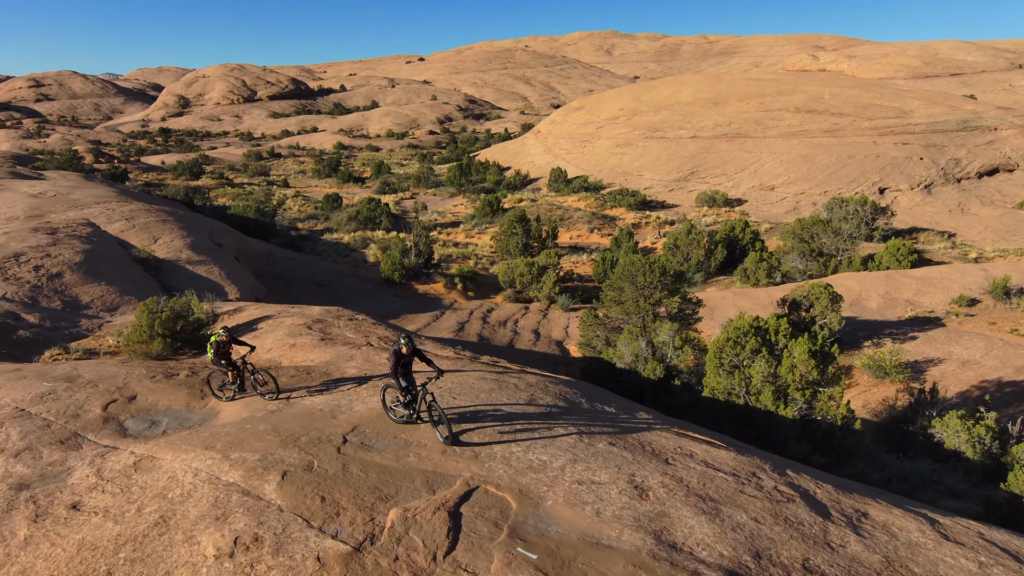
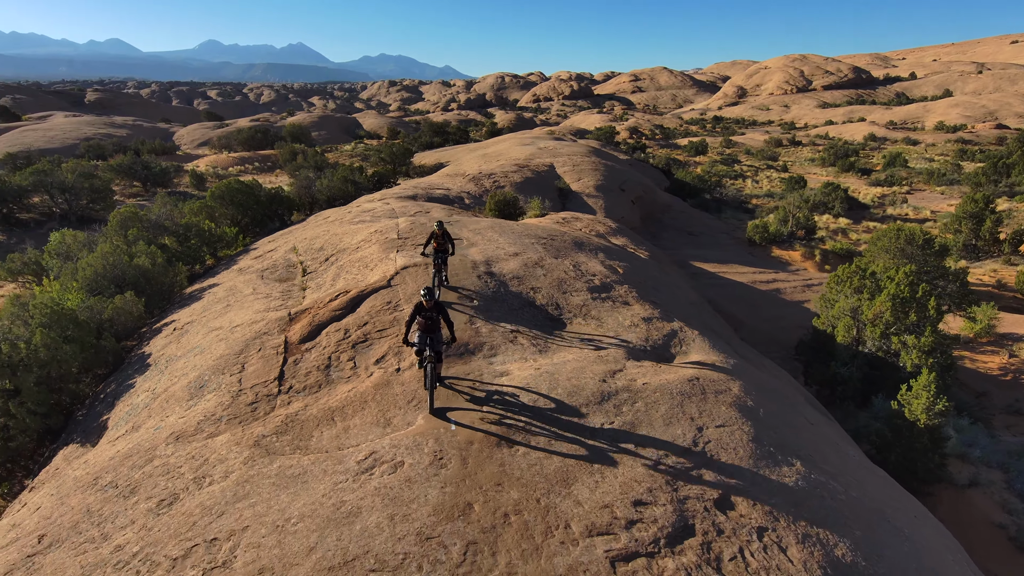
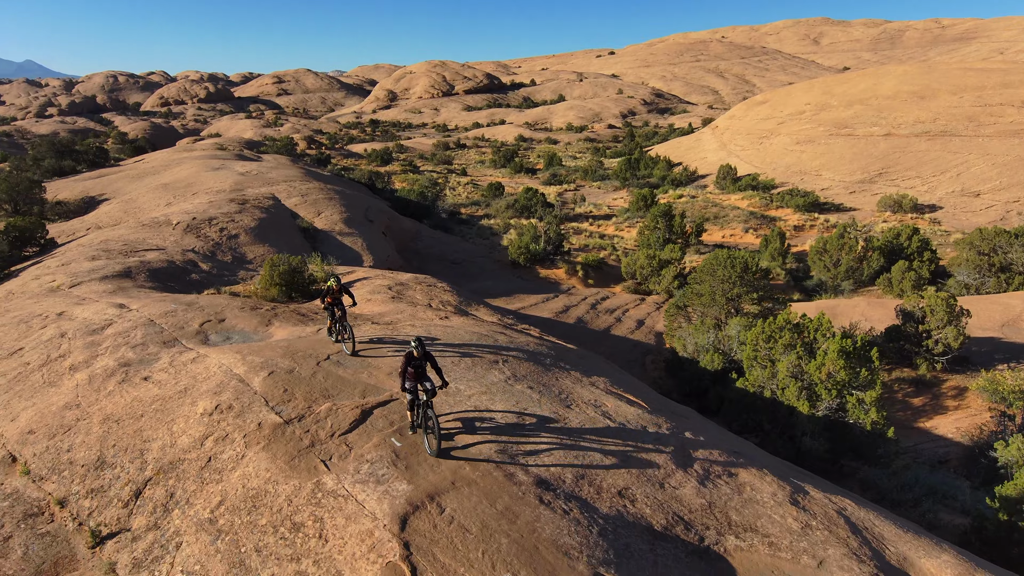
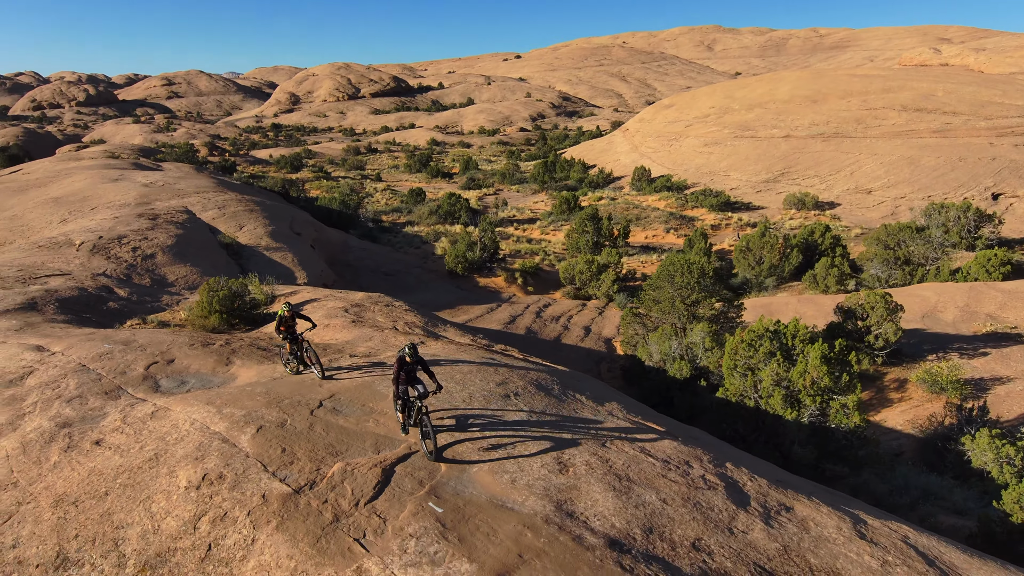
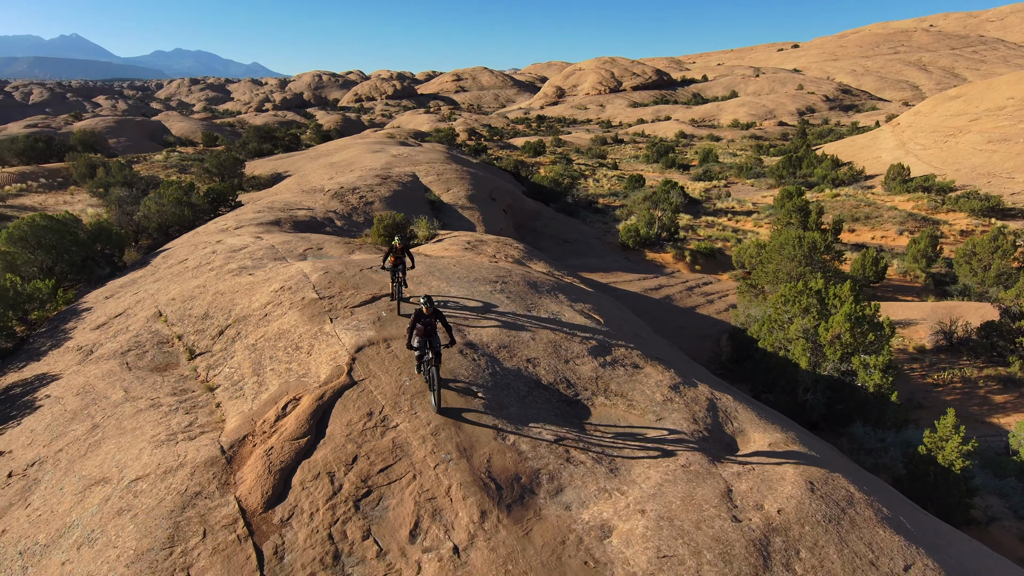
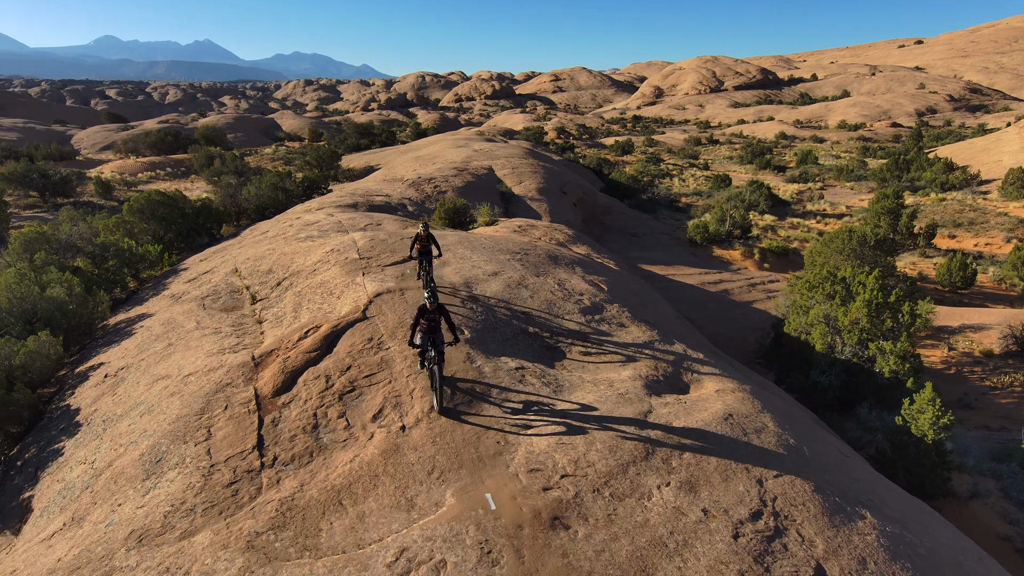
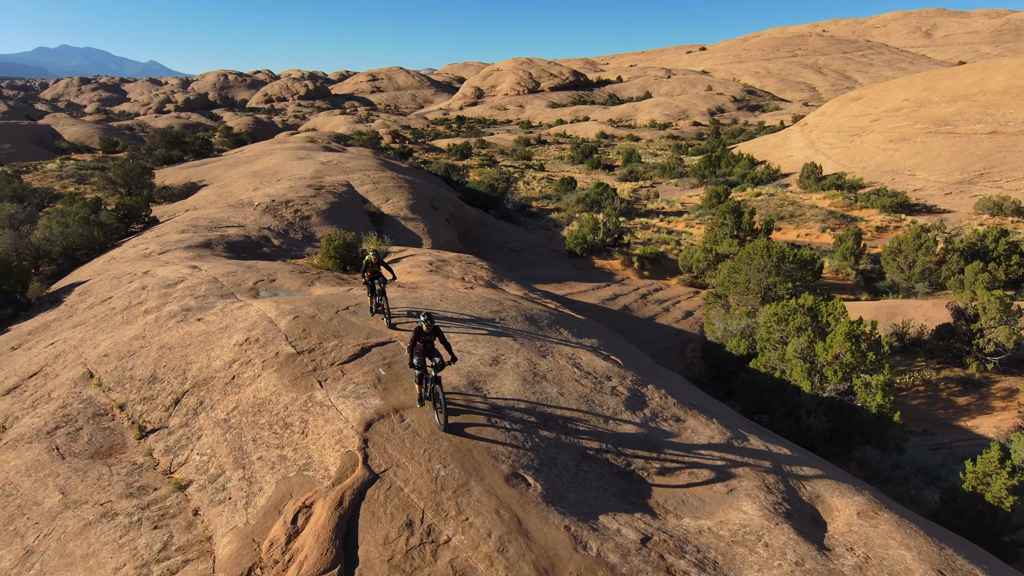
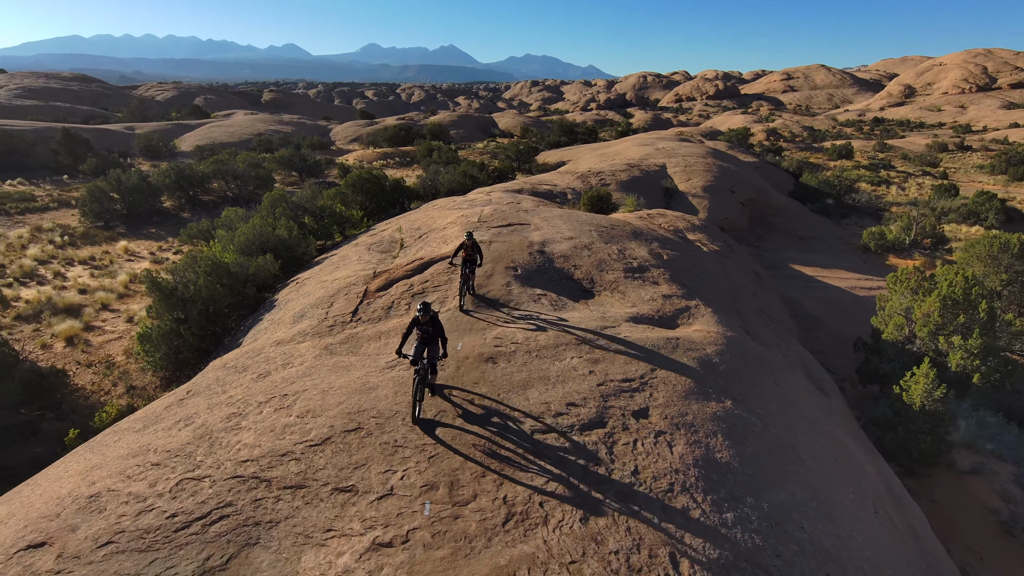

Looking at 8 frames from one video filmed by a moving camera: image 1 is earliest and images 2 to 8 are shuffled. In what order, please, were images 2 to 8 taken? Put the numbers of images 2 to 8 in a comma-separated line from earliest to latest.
4, 3, 7, 5, 6, 2, 8
